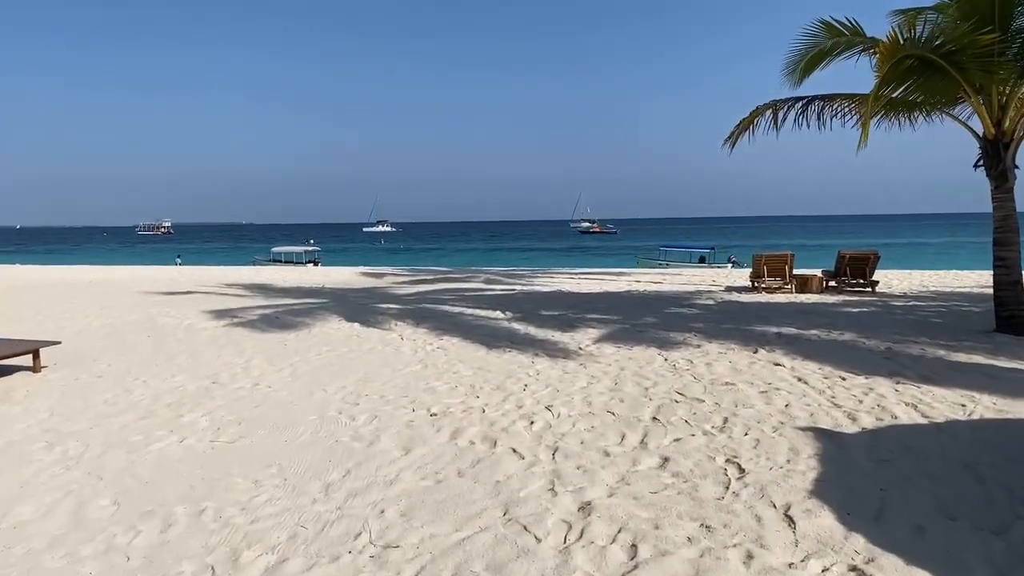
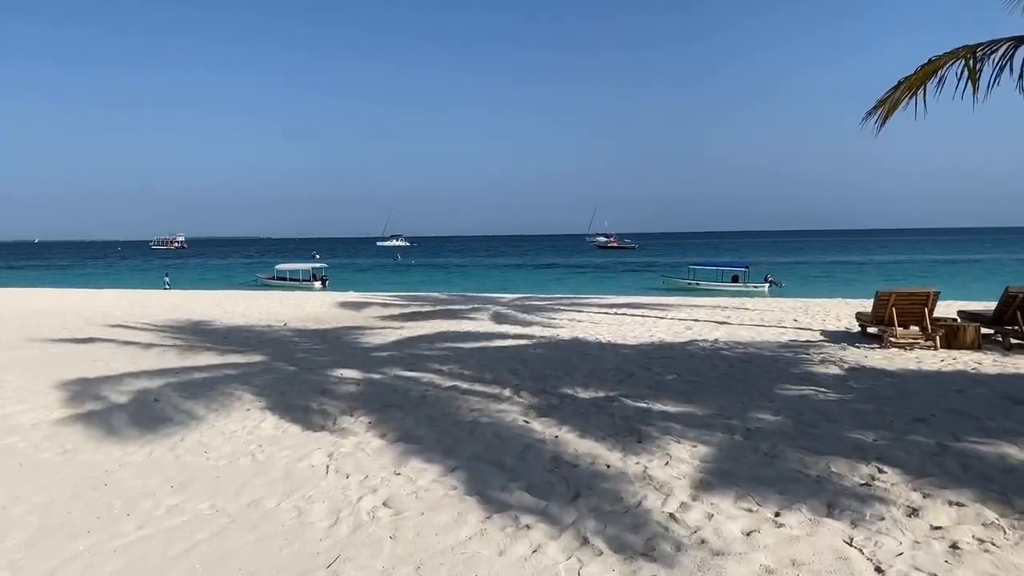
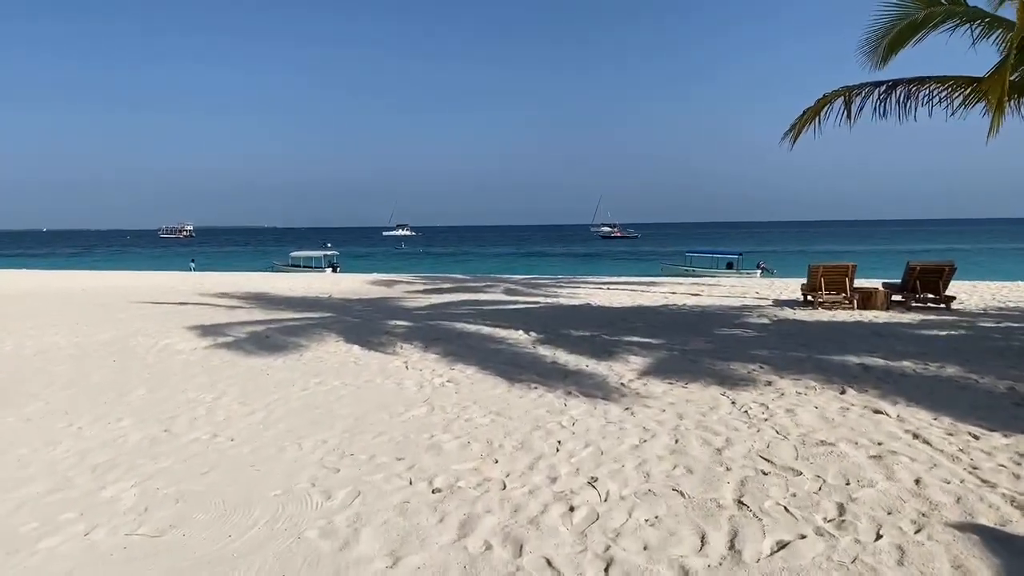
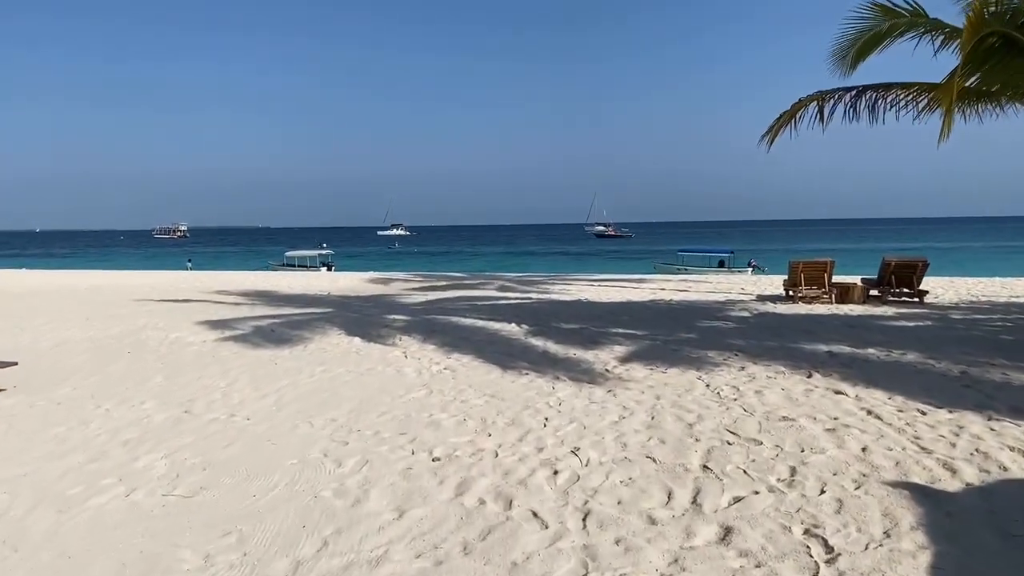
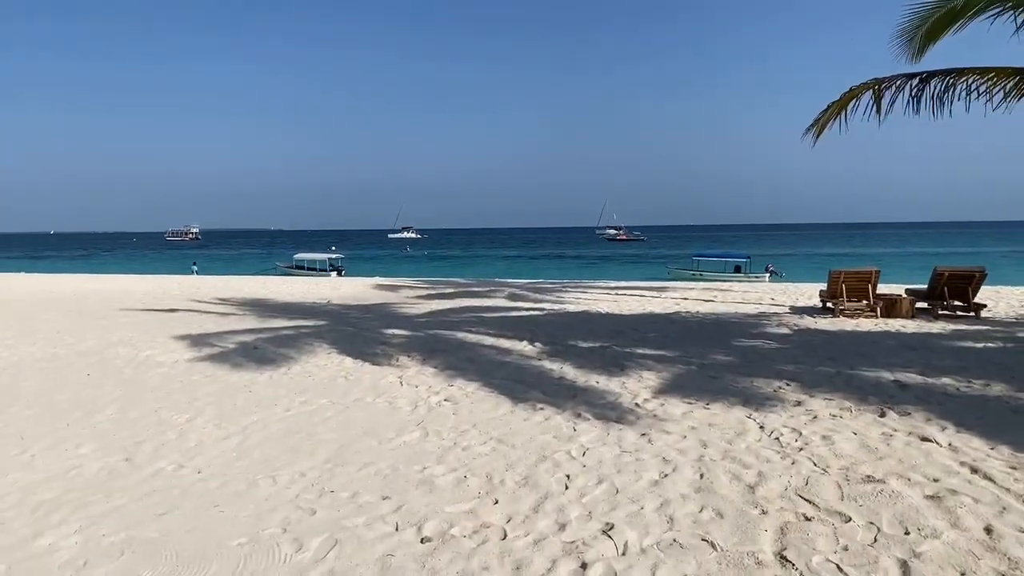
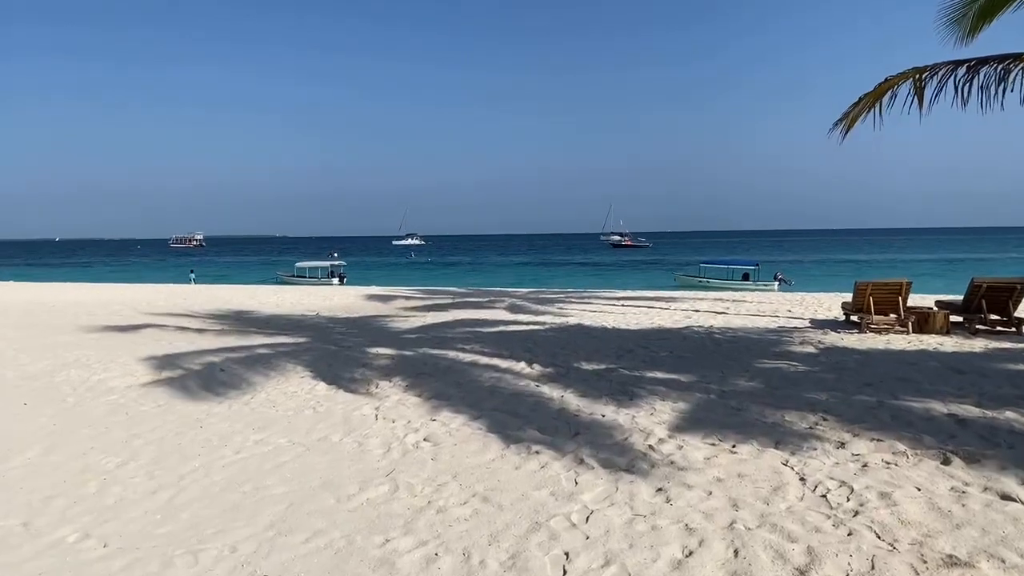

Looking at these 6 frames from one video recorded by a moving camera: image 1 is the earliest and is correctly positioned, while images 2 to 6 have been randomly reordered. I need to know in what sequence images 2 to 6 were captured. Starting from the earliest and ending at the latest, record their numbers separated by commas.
4, 3, 5, 6, 2
